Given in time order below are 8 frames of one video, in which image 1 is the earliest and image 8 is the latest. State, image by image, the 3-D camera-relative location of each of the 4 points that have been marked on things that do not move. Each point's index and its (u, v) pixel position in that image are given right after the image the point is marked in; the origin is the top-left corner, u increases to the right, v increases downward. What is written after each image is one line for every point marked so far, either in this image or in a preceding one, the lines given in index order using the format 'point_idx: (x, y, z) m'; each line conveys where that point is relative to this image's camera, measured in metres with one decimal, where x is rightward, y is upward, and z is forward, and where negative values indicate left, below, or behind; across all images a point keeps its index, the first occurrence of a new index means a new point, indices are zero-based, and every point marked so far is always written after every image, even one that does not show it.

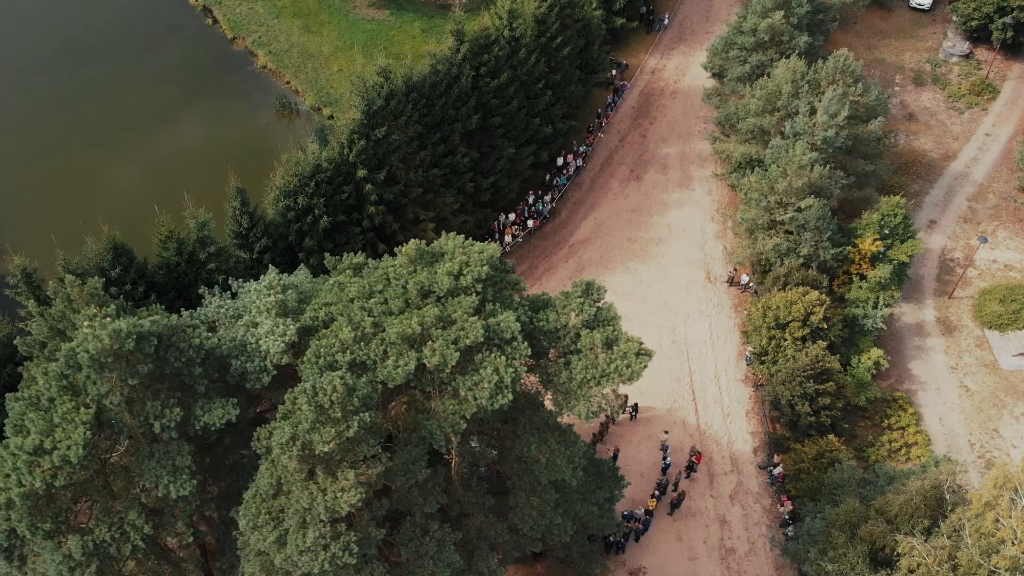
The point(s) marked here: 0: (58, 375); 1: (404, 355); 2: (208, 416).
0: (-9.7, -1.9, +19.6) m
1: (-2.2, -1.5, +19.5) m
2: (-6.6, -2.8, +19.8) m
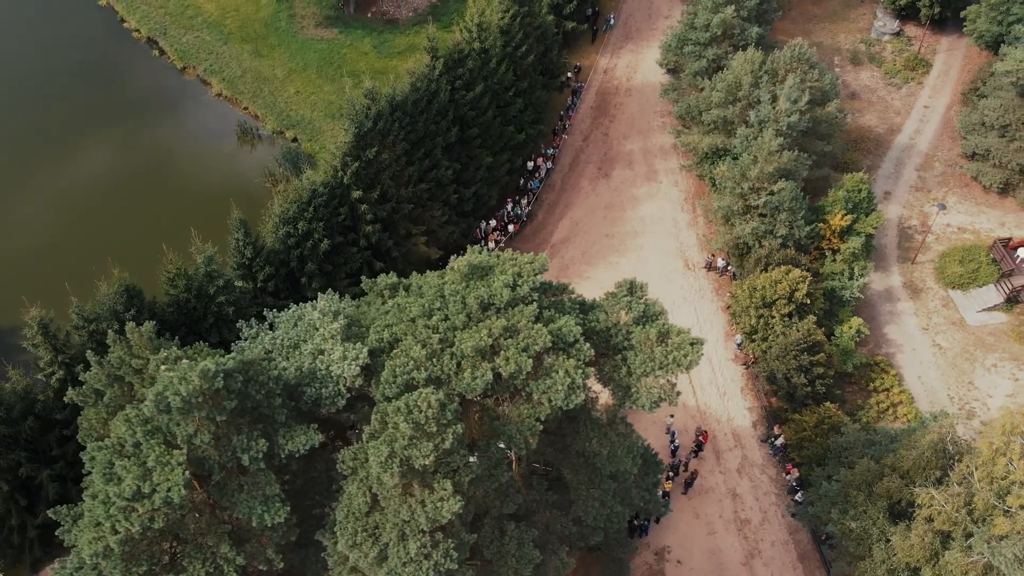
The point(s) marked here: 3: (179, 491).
0: (-8.1, -2.9, +20.0) m
1: (-0.7, -1.8, +20.5) m
2: (-4.9, -3.5, +20.5) m
3: (-6.9, -4.2, +18.8) m
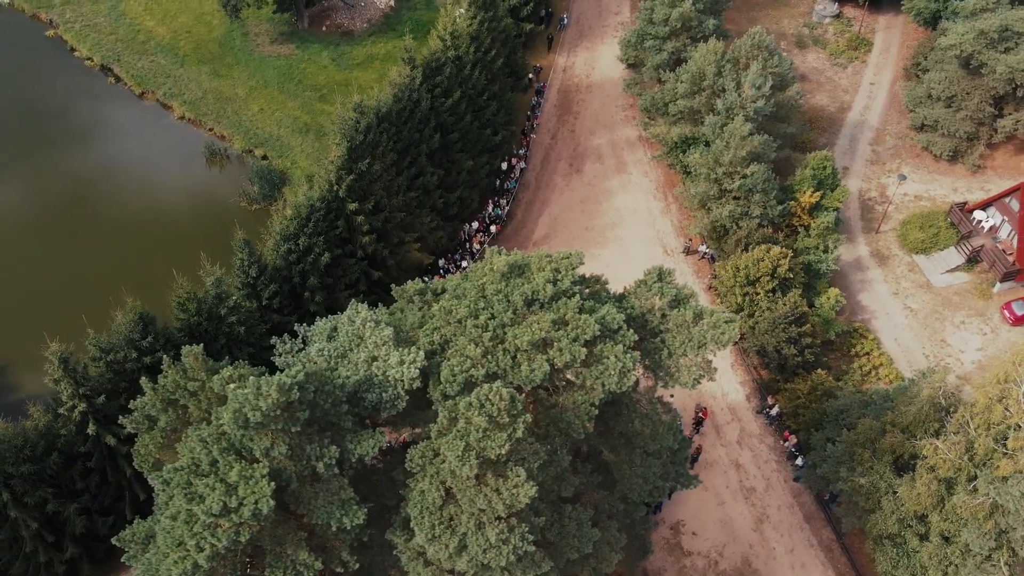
0: (-6.7, -3.4, +20.6) m
1: (+0.5, -1.7, +21.6) m
2: (-3.5, -3.7, +21.3) m
3: (-5.3, -4.6, +19.5) m
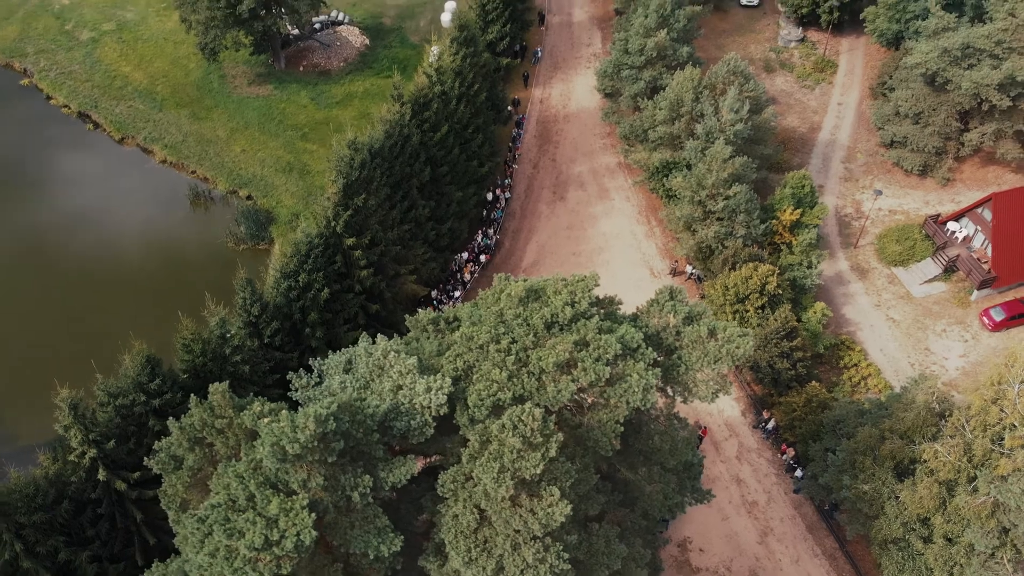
0: (-6.0, -4.3, +20.8) m
1: (+1.1, -2.3, +22.2) m
2: (-2.8, -4.5, +21.7) m
3: (-4.4, -5.3, +19.8) m
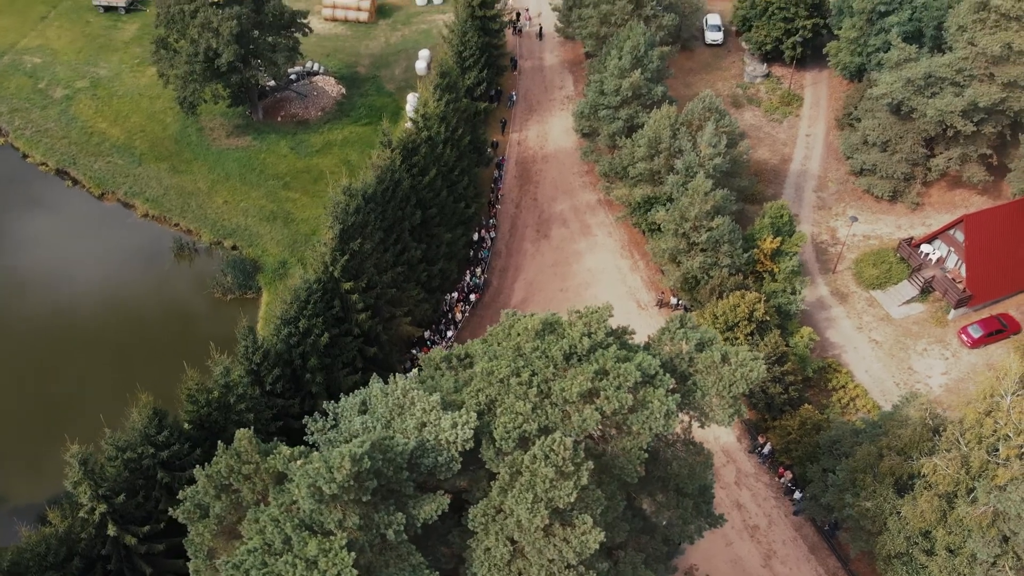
0: (-5.2, -5.3, +21.0) m
1: (+1.7, -3.1, +22.8) m
2: (-2.1, -5.4, +22.0) m
3: (-3.6, -6.2, +20.0) m
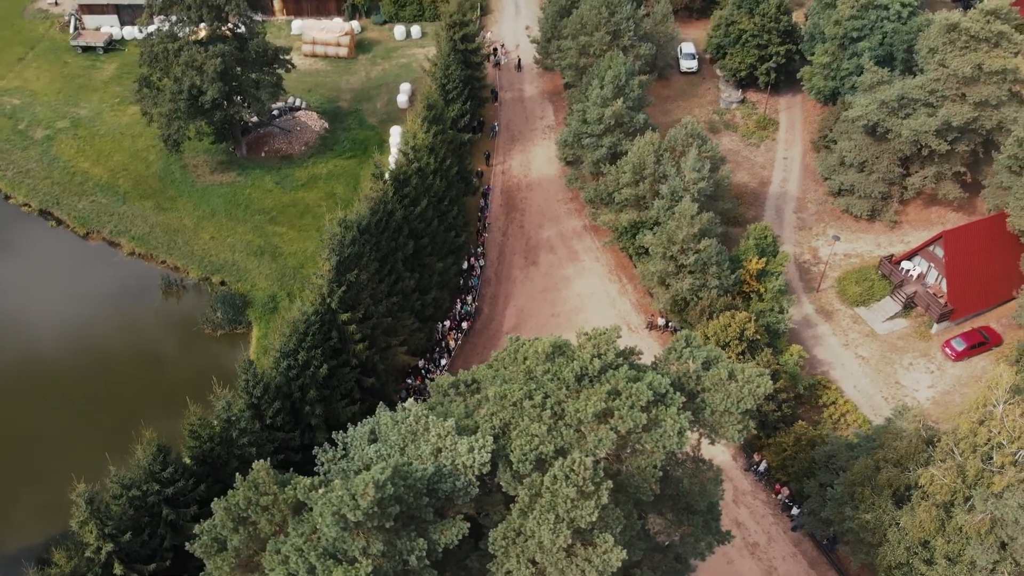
0: (-4.7, -6.0, +21.1) m
1: (+2.1, -3.6, +23.2) m
2: (-1.6, -6.0, +22.2) m
3: (-3.0, -6.8, +20.1) m
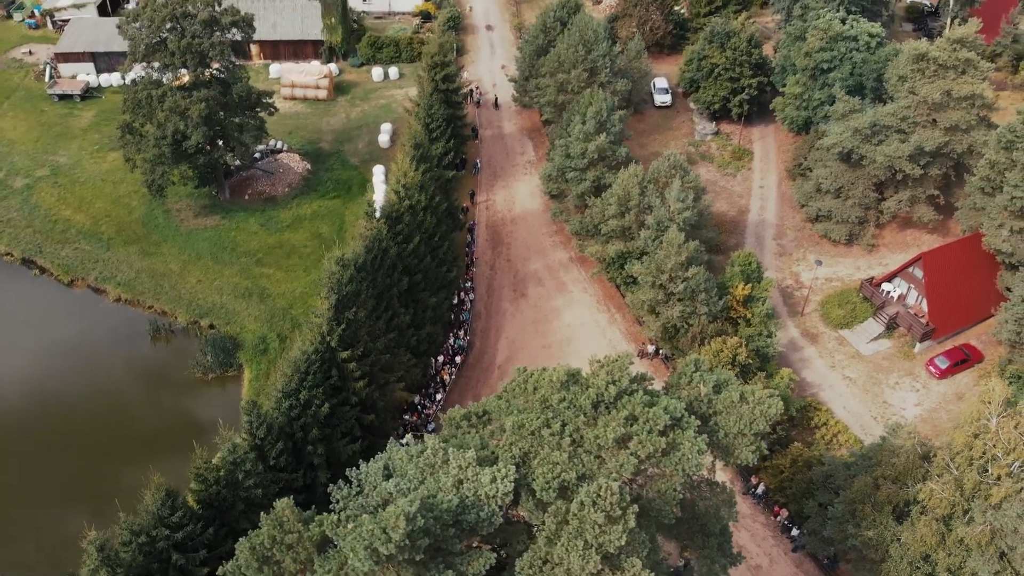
0: (-4.0, -6.8, +21.3) m
1: (+2.7, -4.4, +23.6) m
2: (-0.9, -6.8, +22.4) m
3: (-2.2, -7.6, +20.2) m
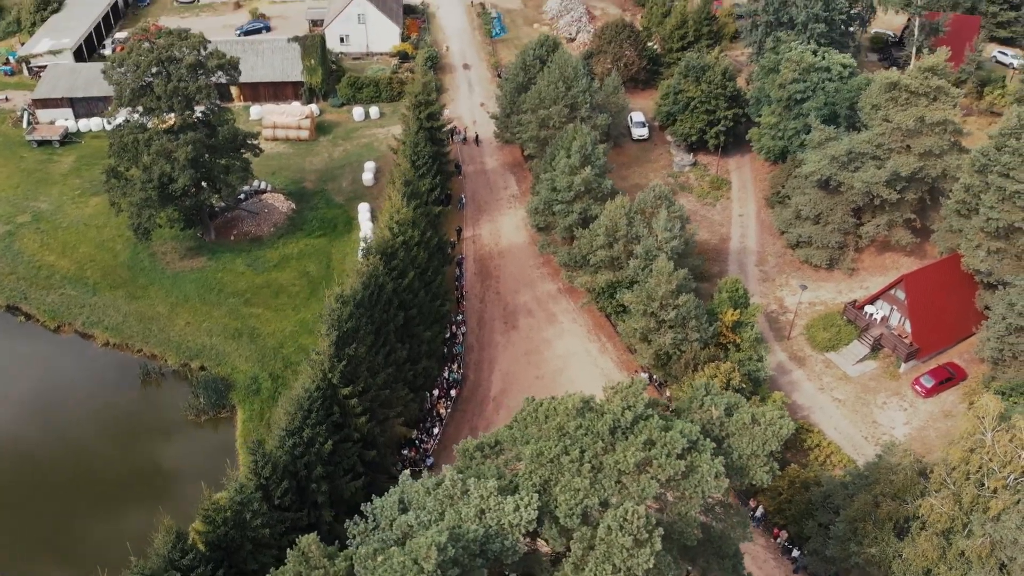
0: (-3.3, -7.6, +21.4) m
1: (+3.3, -5.1, +24.1) m
2: (-0.2, -7.6, +22.7) m
3: (-1.5, -8.3, +20.4) m
